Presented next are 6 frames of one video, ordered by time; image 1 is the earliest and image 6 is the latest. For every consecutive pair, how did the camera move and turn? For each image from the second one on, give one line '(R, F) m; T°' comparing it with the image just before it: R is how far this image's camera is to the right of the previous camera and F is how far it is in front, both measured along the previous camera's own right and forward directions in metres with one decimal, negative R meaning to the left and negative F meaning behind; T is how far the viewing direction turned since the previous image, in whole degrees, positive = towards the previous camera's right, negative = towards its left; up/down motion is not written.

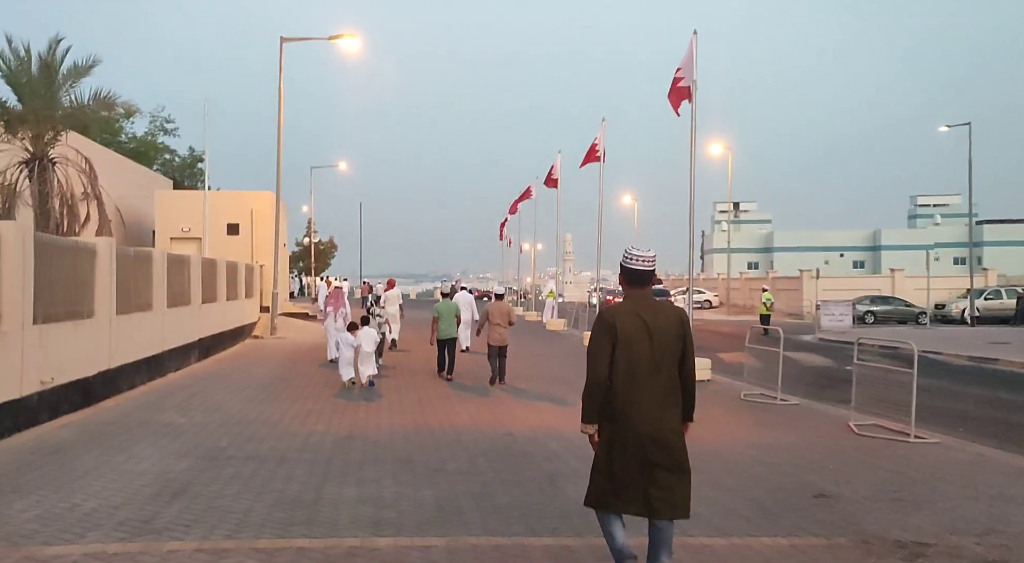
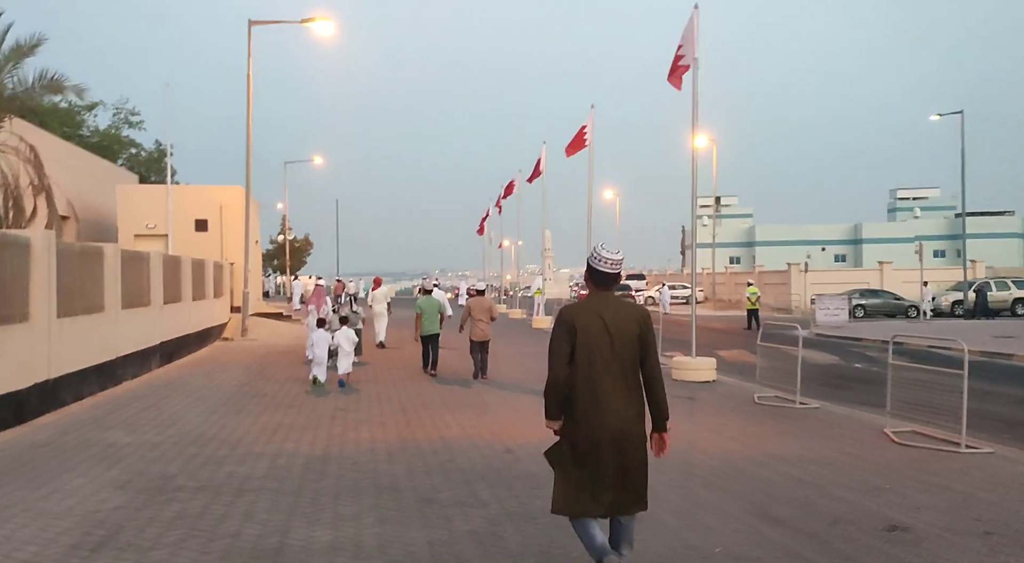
(-0.2, +1.4) m; +1°
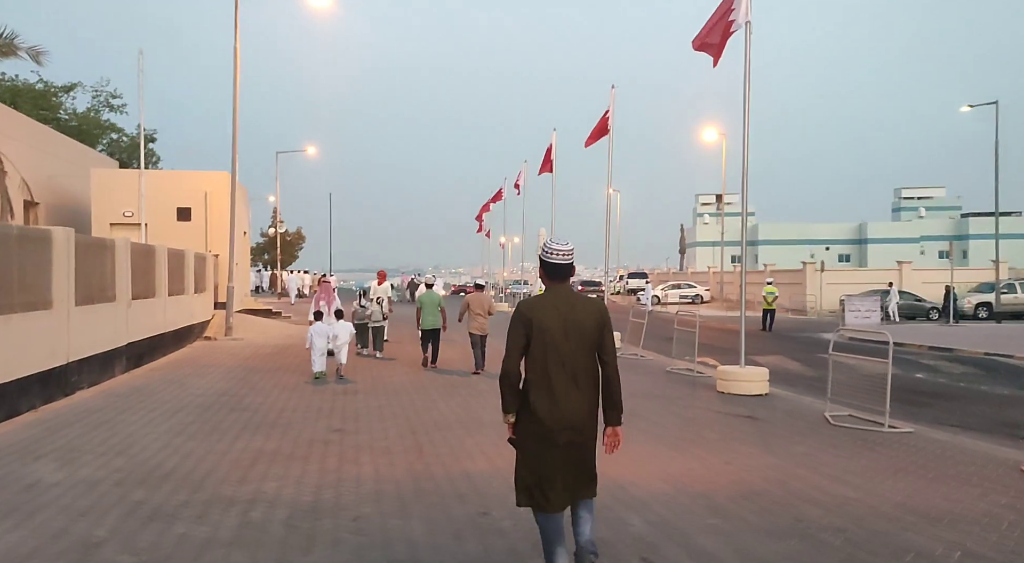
(-0.5, +2.2) m; 0°
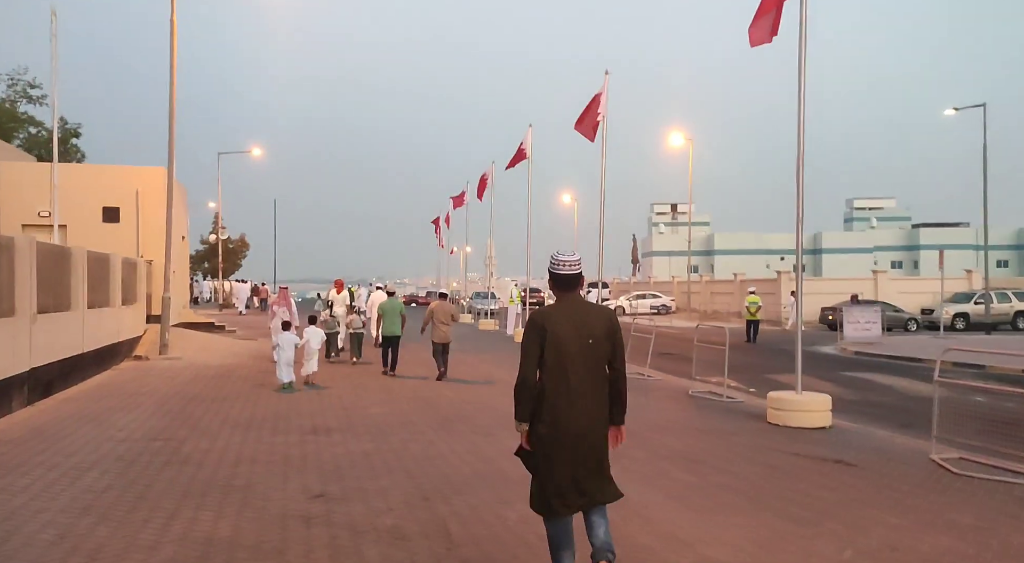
(-0.8, +2.8) m; +4°
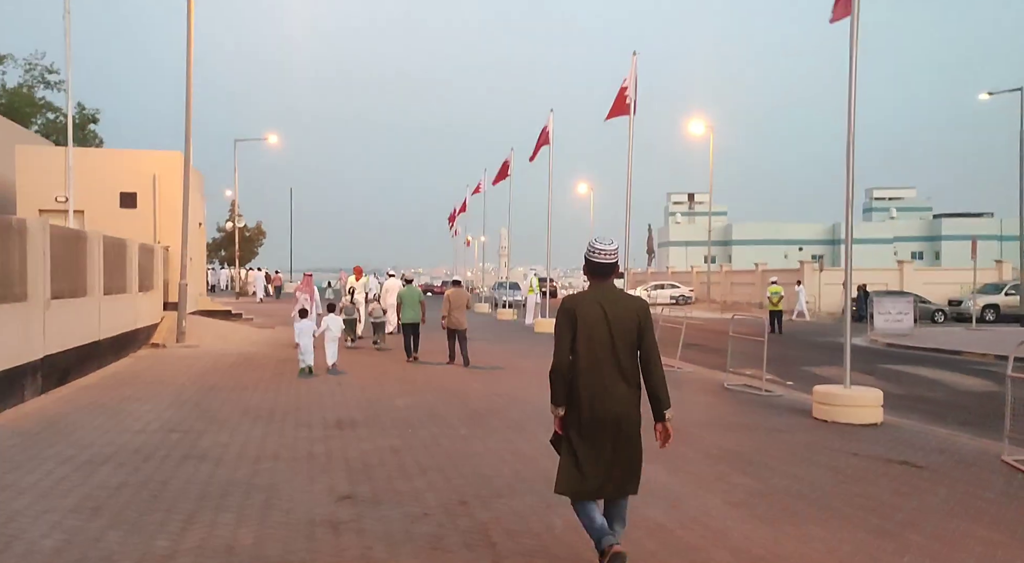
(-0.3, +0.6) m; -1°
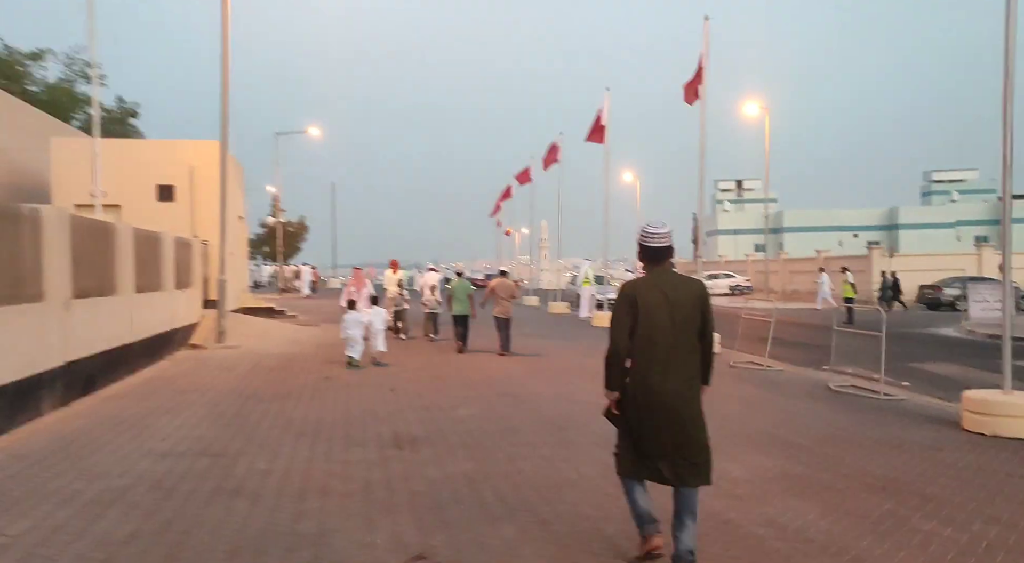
(-0.5, +1.7) m; -3°
